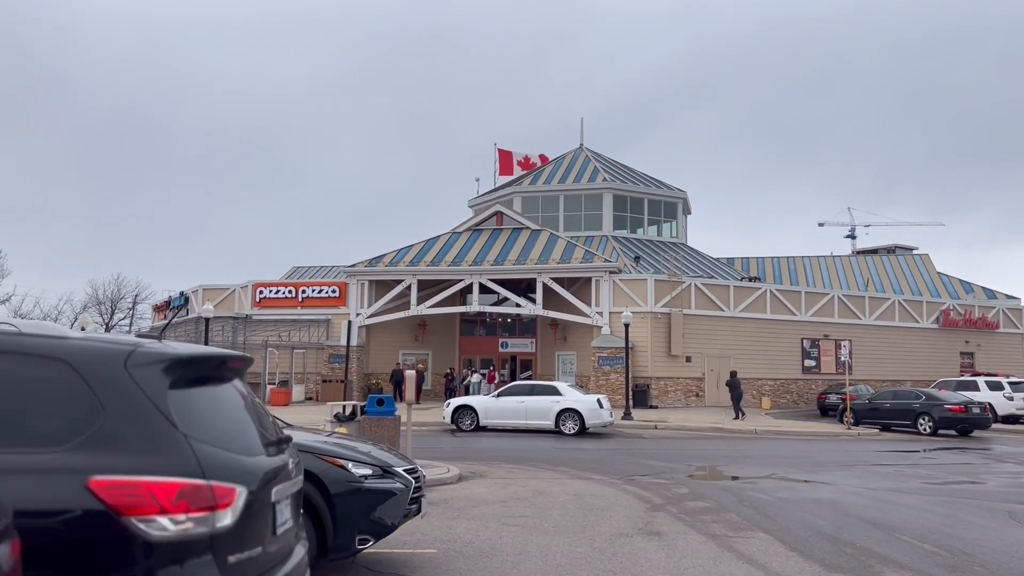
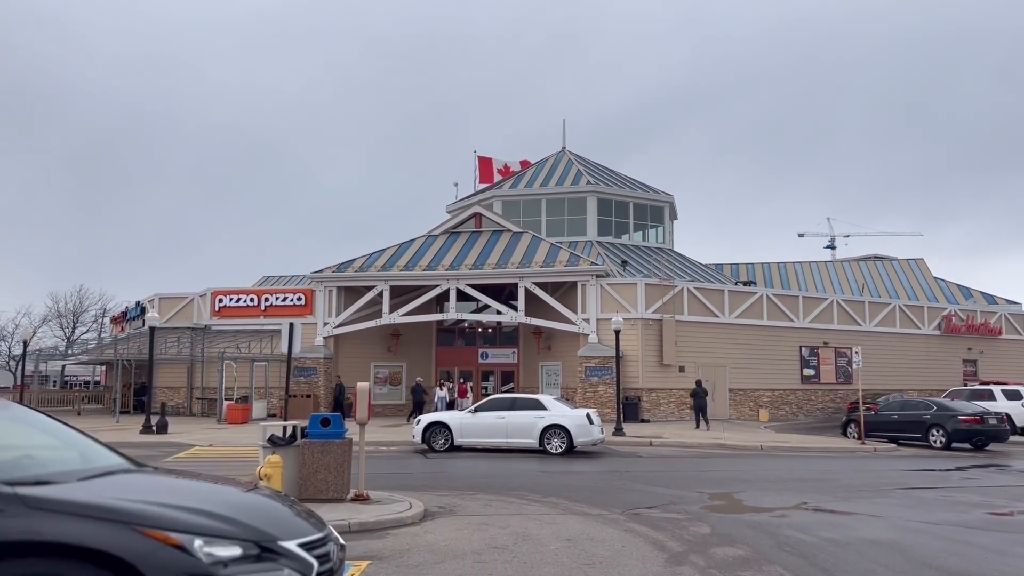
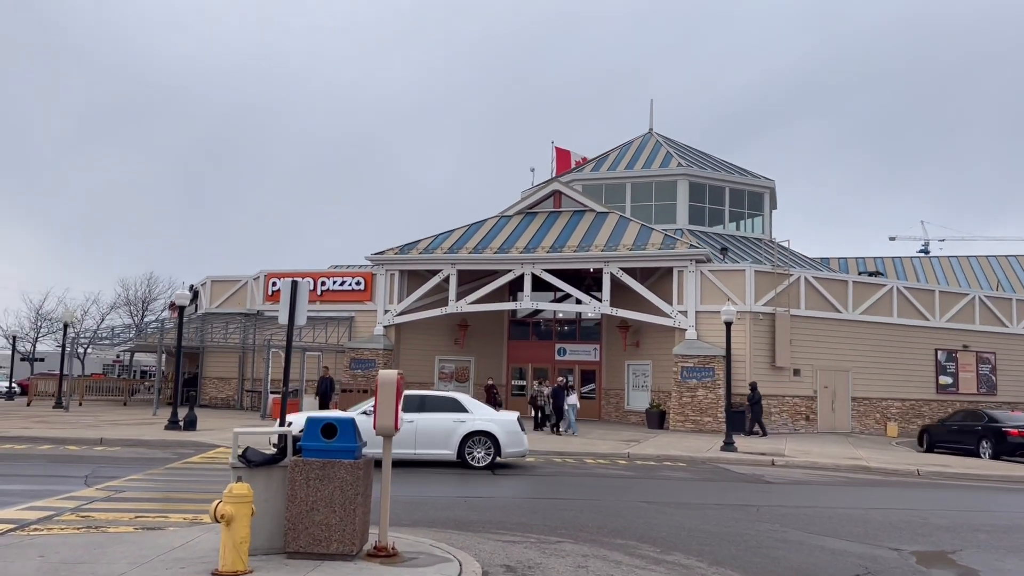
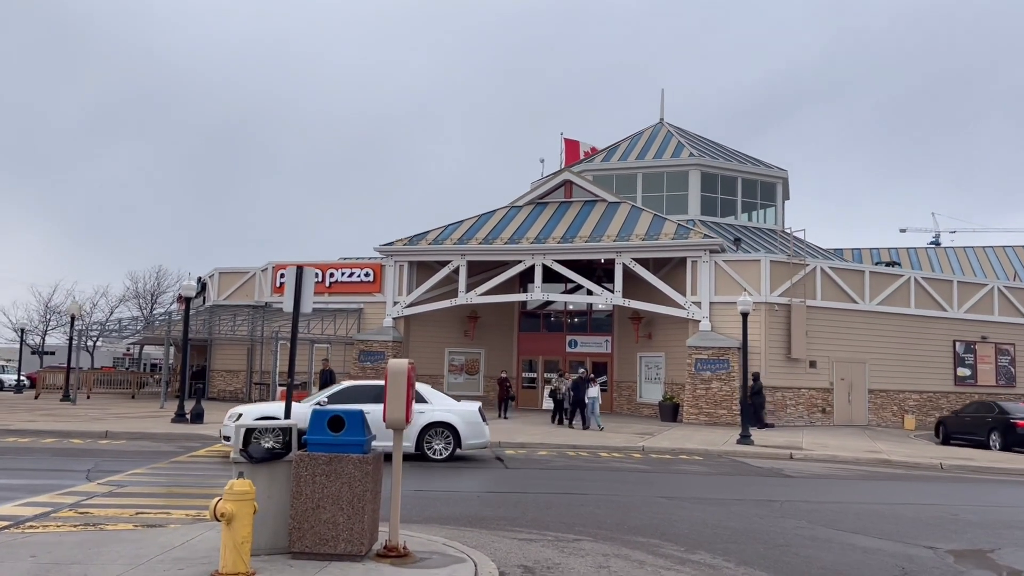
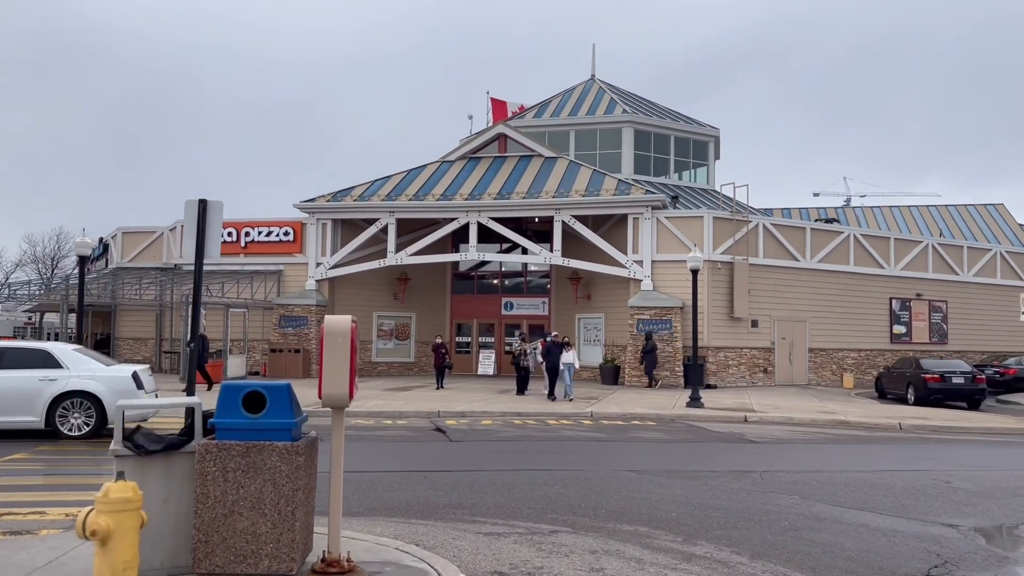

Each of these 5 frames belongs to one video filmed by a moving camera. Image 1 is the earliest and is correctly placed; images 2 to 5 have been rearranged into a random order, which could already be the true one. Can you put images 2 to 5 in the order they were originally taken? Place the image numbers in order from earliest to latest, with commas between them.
2, 3, 4, 5
